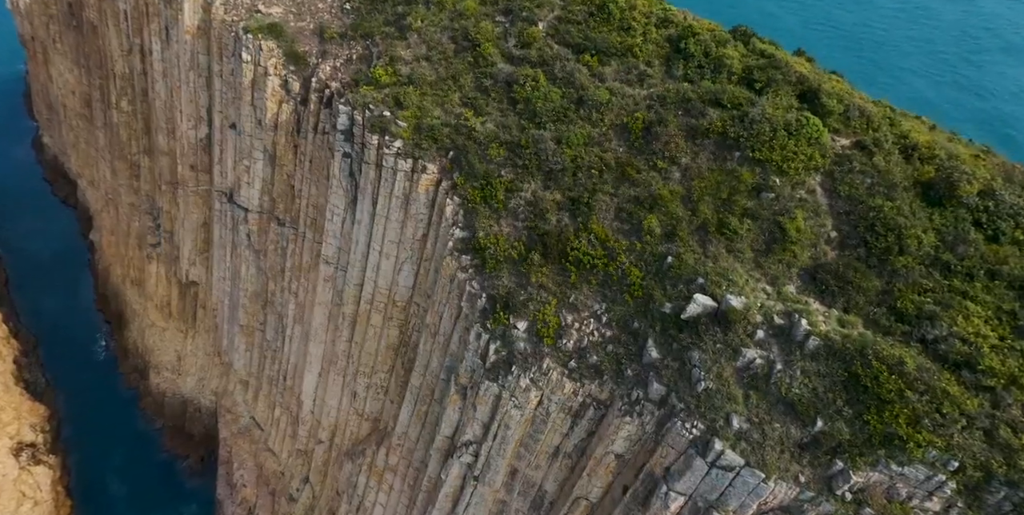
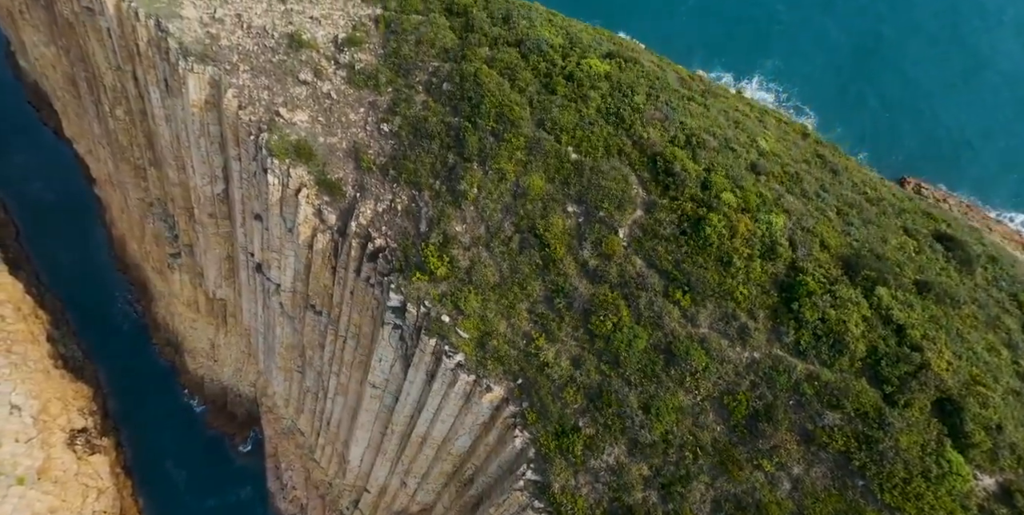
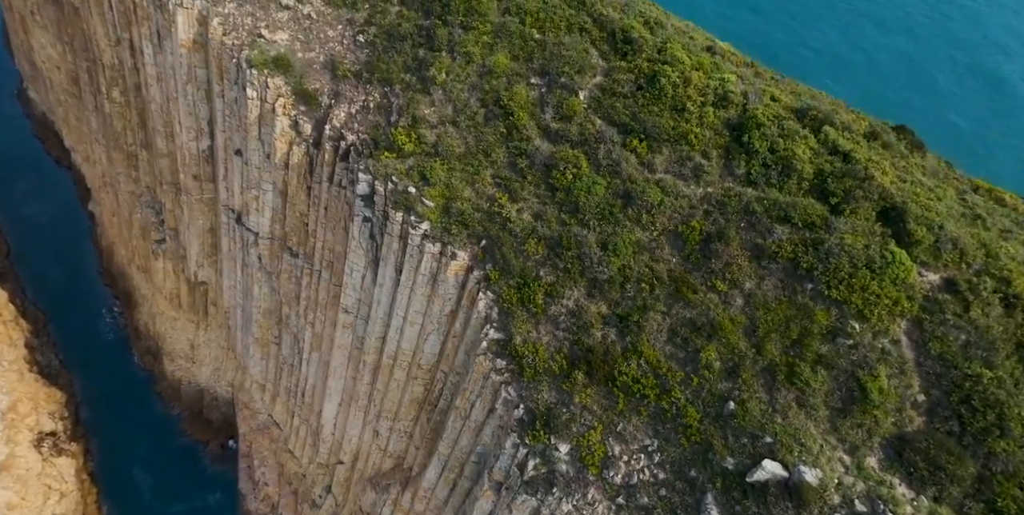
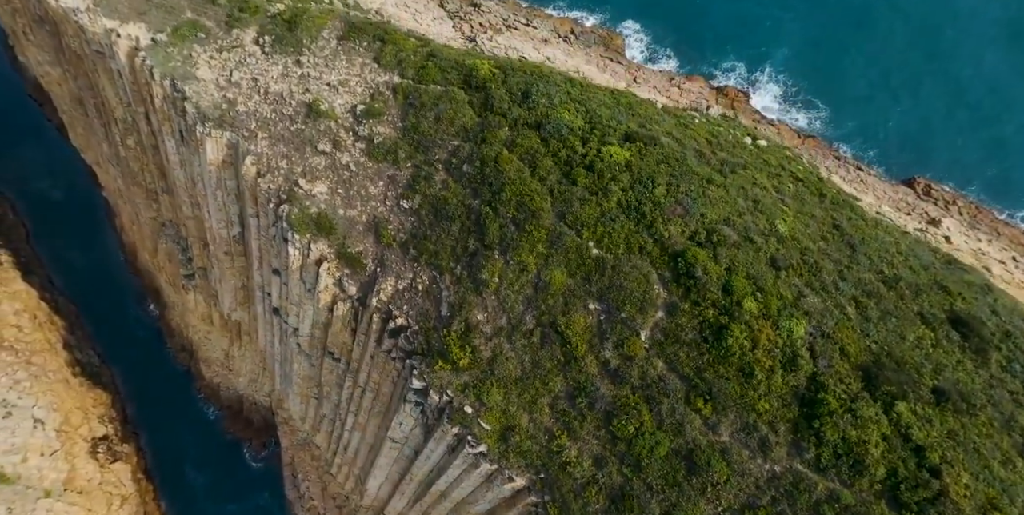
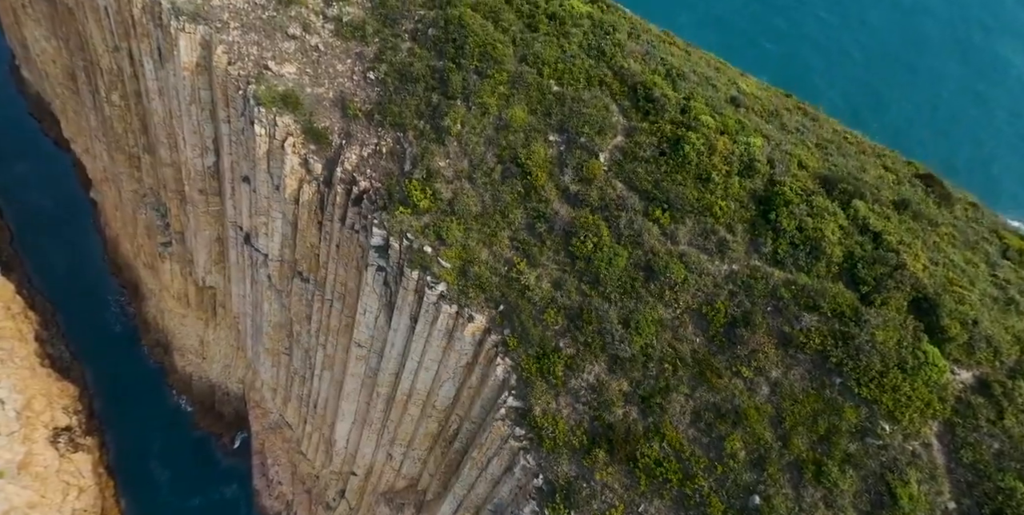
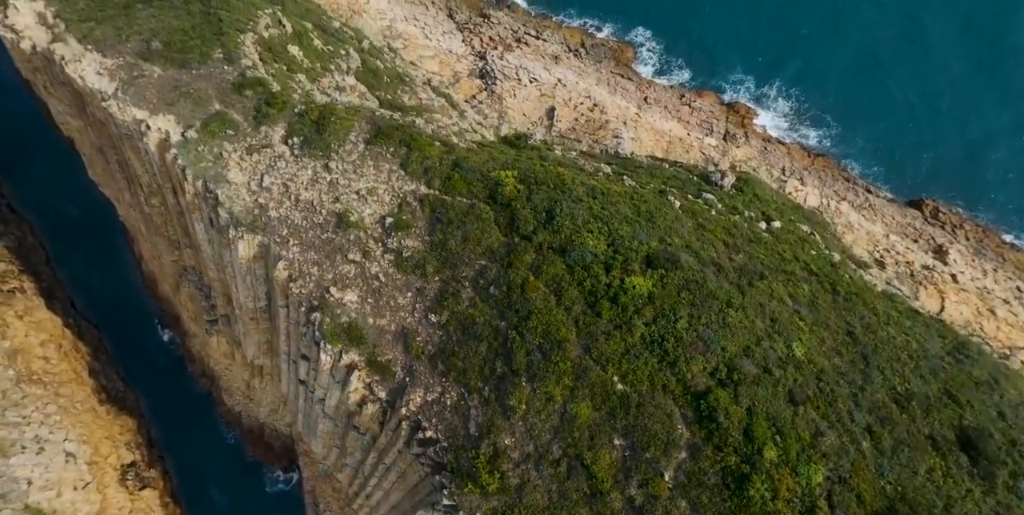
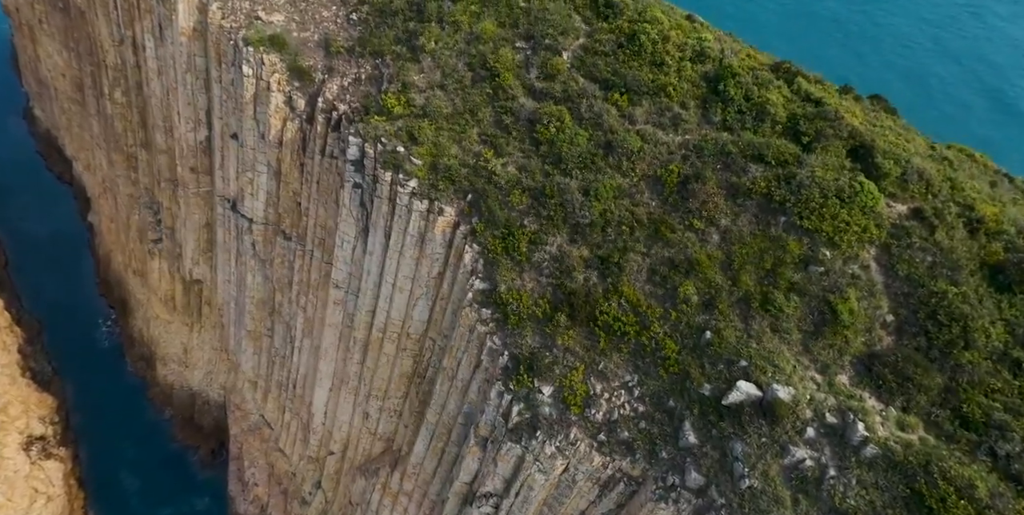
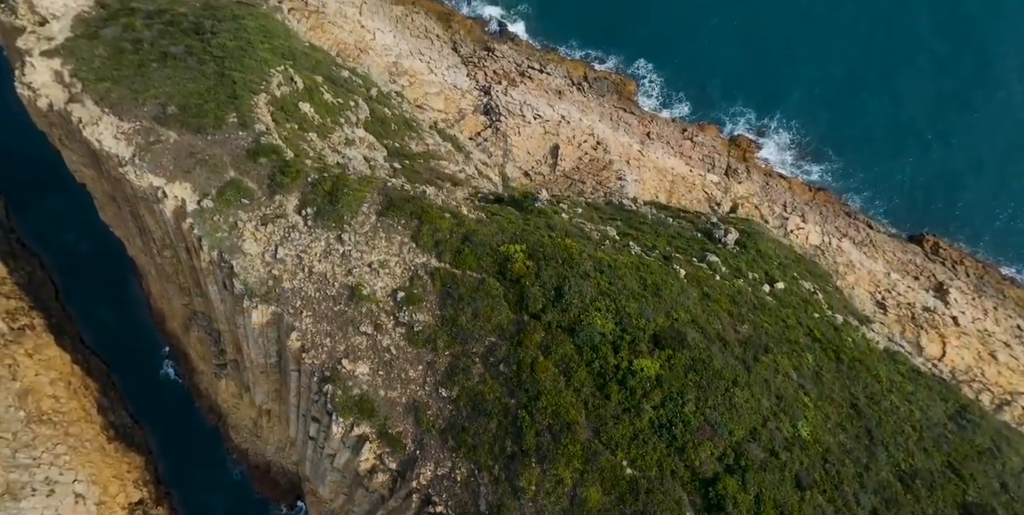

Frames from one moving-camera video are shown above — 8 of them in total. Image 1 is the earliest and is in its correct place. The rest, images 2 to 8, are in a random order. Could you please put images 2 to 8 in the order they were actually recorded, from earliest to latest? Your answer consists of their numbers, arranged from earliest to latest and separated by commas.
7, 3, 5, 2, 4, 6, 8
